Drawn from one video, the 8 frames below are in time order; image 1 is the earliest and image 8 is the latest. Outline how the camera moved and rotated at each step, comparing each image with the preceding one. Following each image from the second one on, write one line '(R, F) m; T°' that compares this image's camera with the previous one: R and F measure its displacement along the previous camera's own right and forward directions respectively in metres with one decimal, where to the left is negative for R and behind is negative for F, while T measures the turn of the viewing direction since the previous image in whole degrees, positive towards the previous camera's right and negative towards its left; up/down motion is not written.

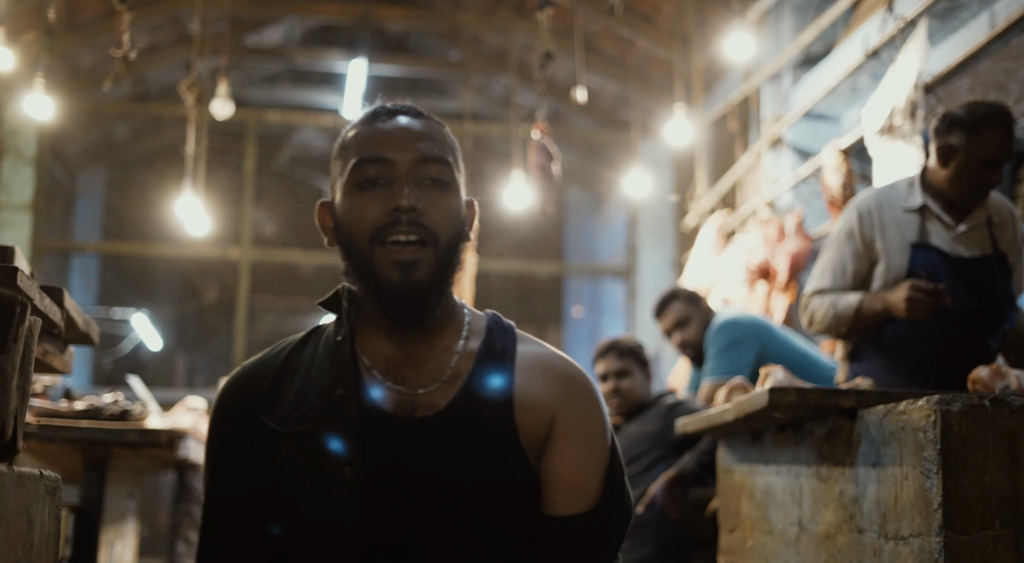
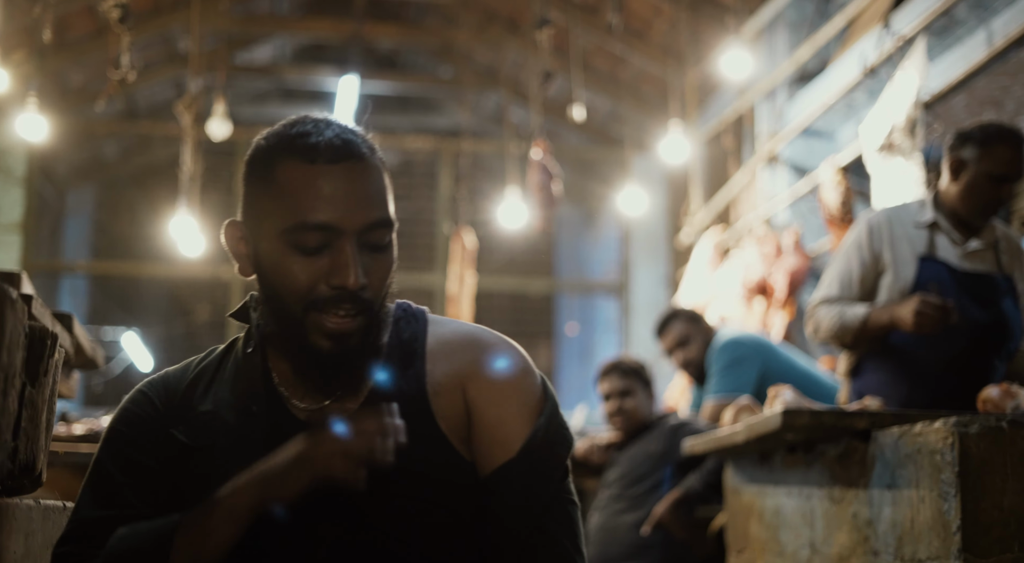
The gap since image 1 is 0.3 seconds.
(-0.1, 0.0) m; +1°
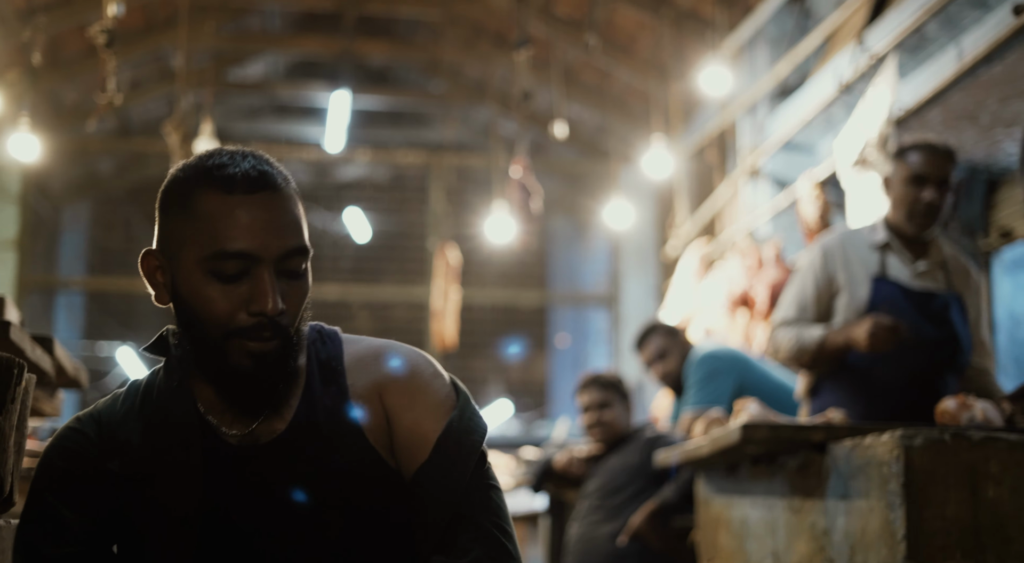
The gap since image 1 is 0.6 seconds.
(+0.1, -0.1) m; 0°
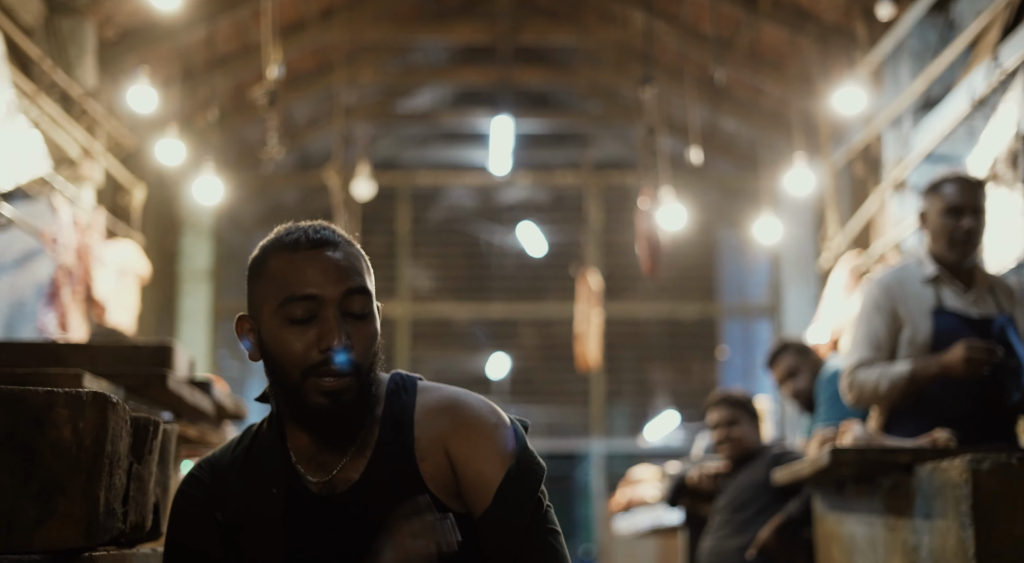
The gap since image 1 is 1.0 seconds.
(+0.3, -0.4) m; -10°
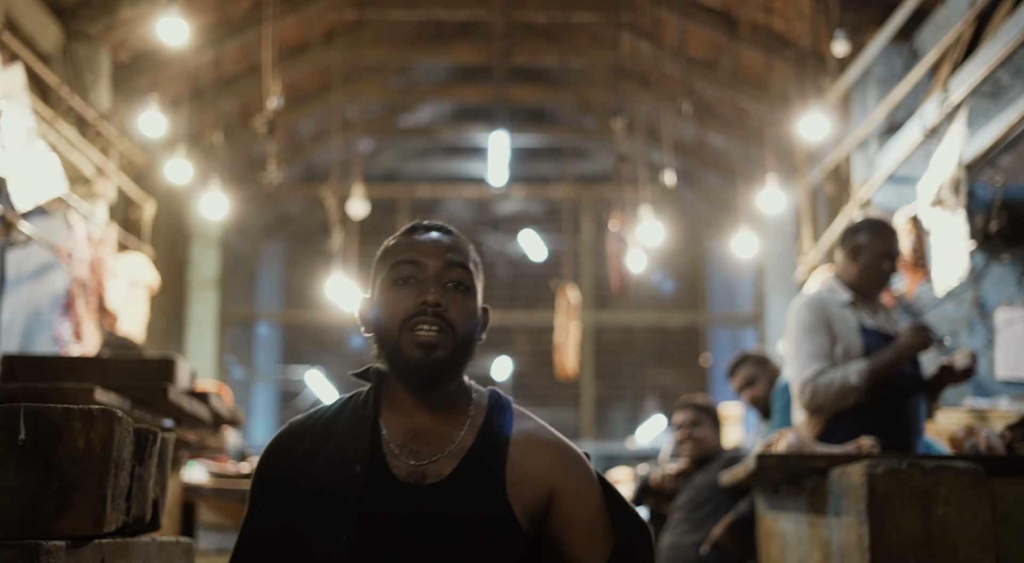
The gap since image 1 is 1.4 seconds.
(+0.2, -0.5) m; -1°
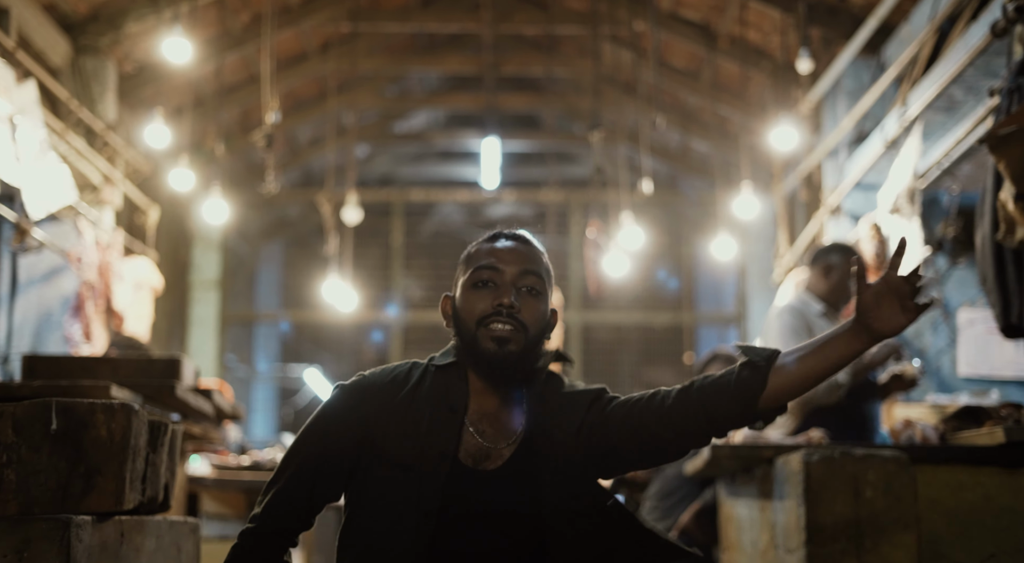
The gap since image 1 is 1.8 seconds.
(+0.1, -0.4) m; 0°
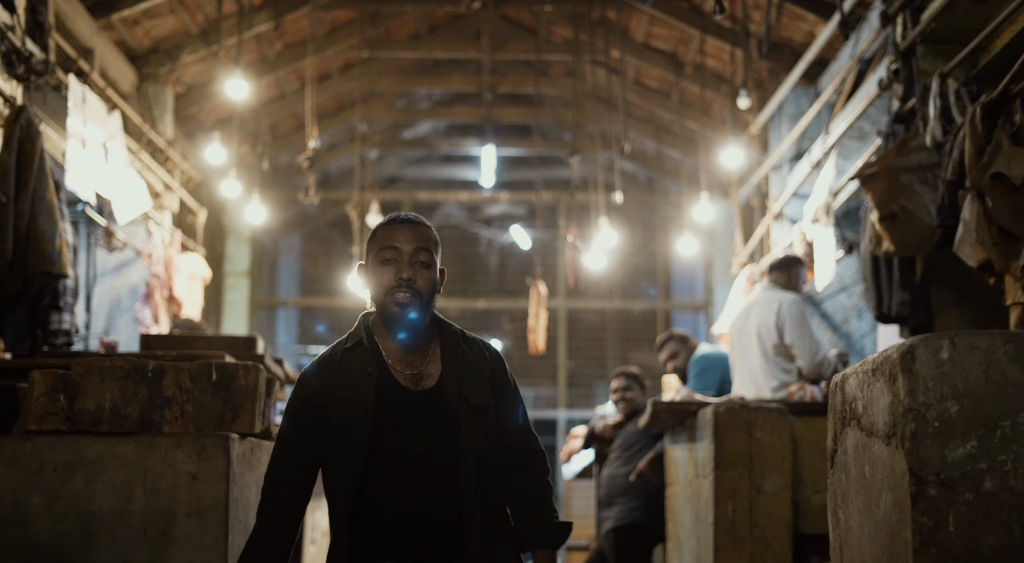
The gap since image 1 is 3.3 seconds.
(0.0, -1.7) m; 0°
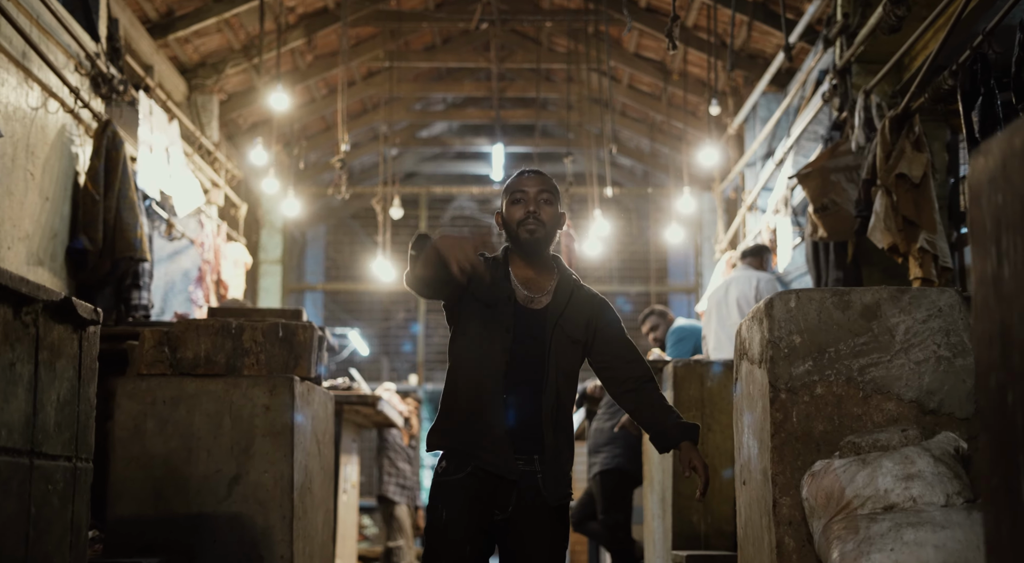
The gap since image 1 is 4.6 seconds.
(+0.1, -1.4) m; -1°
